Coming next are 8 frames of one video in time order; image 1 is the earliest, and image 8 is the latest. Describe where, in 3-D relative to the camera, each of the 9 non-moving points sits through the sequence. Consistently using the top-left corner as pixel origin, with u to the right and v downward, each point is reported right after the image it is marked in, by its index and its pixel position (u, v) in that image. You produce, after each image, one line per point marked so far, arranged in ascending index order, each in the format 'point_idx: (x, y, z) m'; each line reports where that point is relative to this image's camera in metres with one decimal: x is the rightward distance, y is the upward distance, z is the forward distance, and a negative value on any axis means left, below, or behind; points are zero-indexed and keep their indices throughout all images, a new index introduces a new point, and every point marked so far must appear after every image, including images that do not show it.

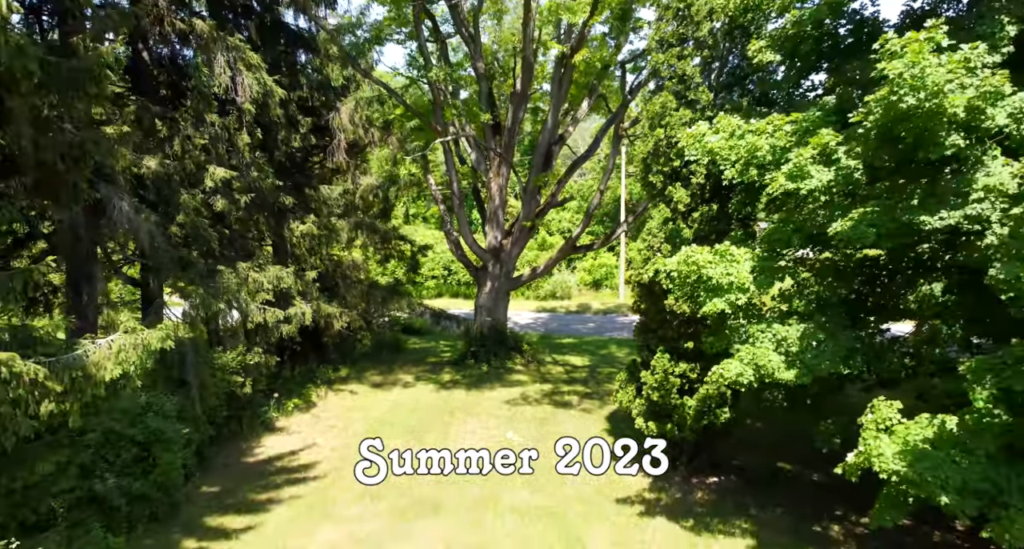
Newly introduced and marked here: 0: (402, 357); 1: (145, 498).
0: (-2.8, -2.1, +16.8) m
1: (-4.3, -2.6, +7.7) m
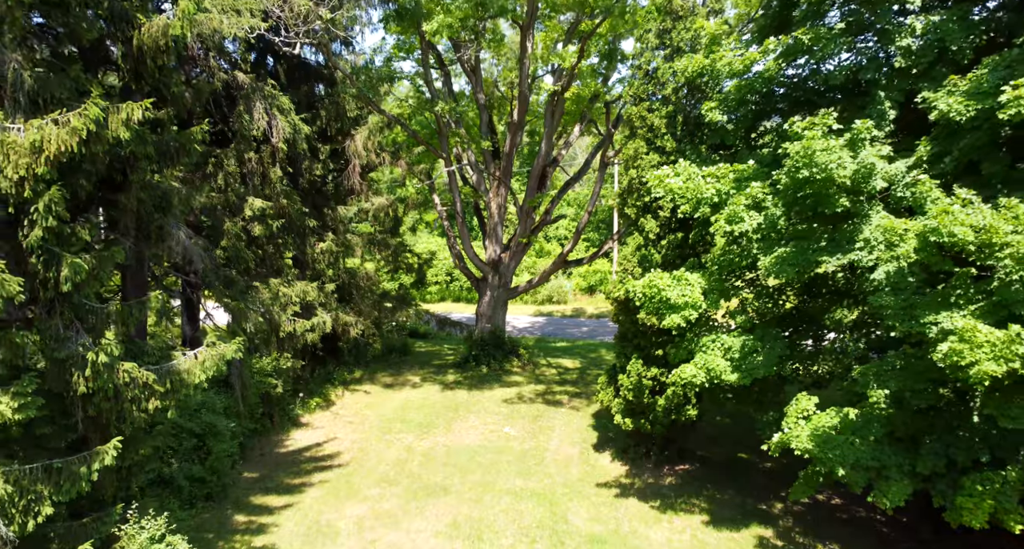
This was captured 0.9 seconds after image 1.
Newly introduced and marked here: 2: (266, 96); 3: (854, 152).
0: (-2.9, -2.3, +18.4) m
1: (-4.4, -2.9, +9.3) m
2: (-4.2, +3.0, +11.2) m
3: (+3.5, +1.3, +6.7) m
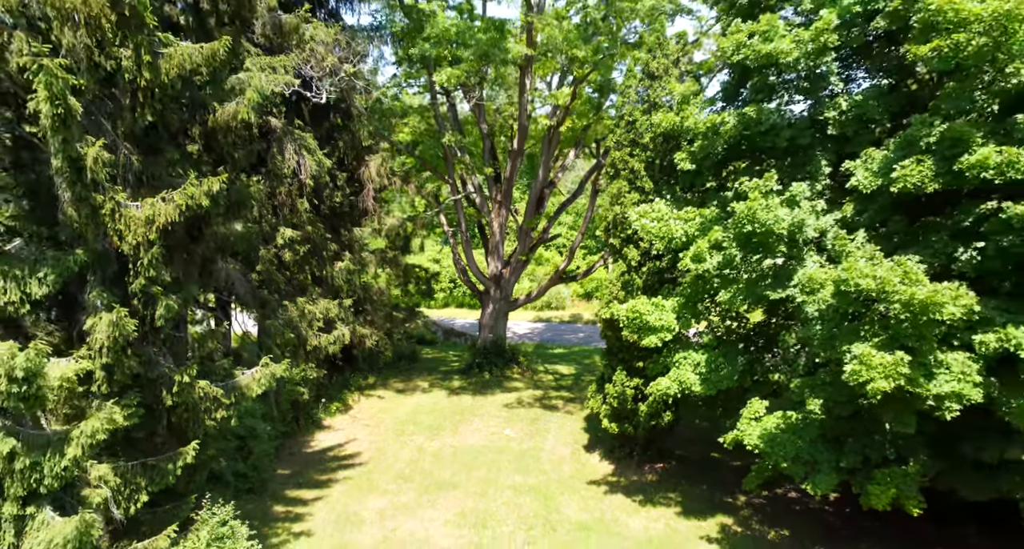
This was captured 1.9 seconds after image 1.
0: (-2.8, -2.7, +19.9) m
1: (-4.4, -3.3, +10.8) m
2: (-4.2, +2.6, +12.7) m
3: (+3.5, +0.9, +8.2) m
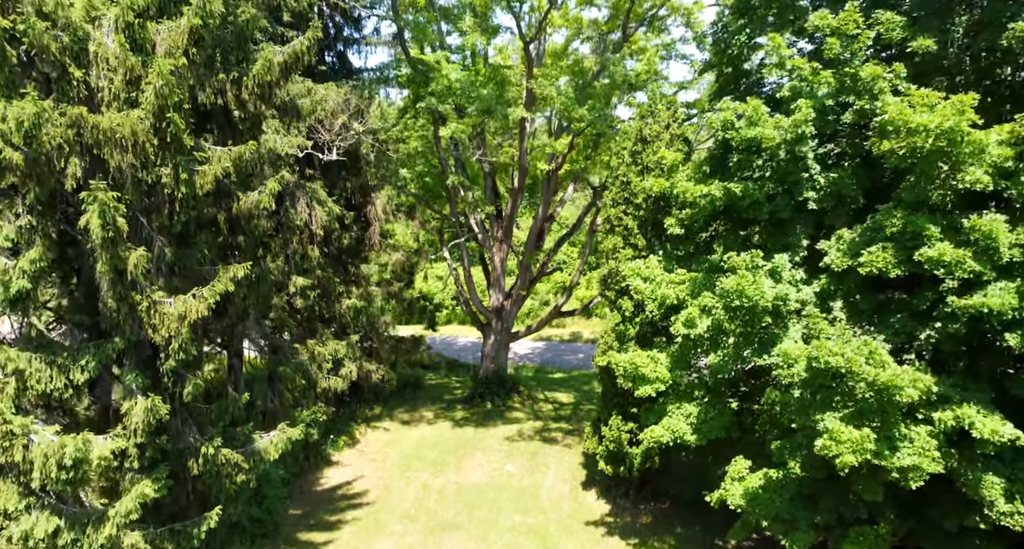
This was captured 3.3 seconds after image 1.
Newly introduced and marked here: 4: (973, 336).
0: (-2.8, -3.7, +20.5) m
1: (-4.4, -4.3, +11.4) m
2: (-4.2, +1.7, +13.3) m
3: (+3.5, 0.0, +8.8) m
4: (+5.2, -0.7, +7.4) m
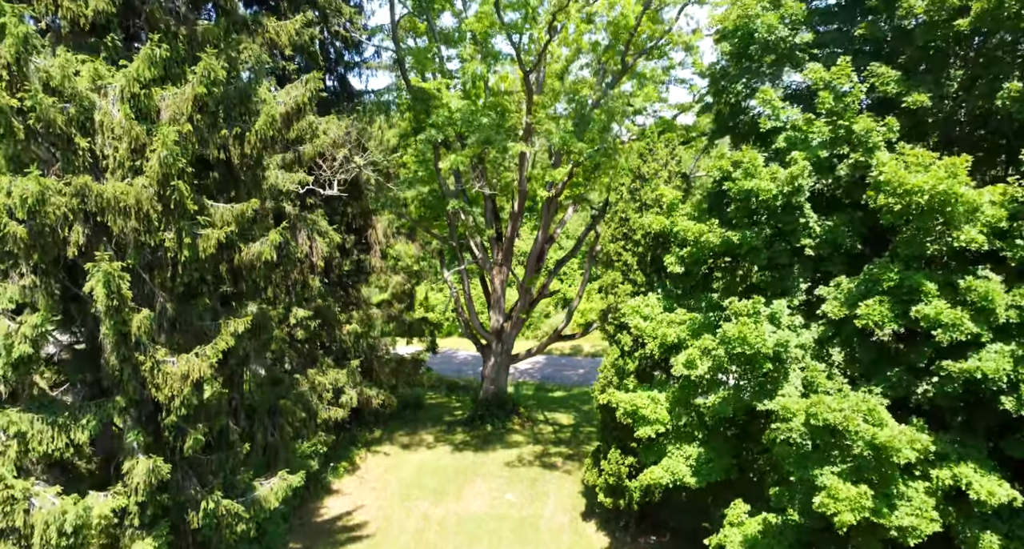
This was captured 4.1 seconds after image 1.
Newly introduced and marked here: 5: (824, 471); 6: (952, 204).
0: (-2.8, -4.4, +20.5) m
1: (-4.4, -4.9, +11.5) m
2: (-4.2, +1.0, +13.4) m
3: (+3.5, -0.7, +8.9) m
4: (+5.2, -1.4, +7.4) m
5: (+3.6, -2.2, +7.5) m
6: (+4.7, +0.8, +7.1) m
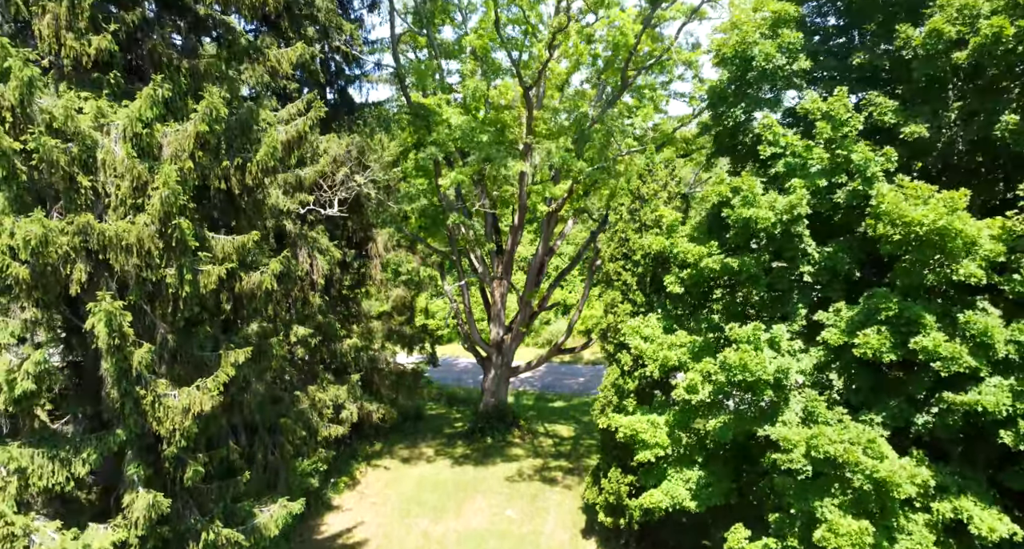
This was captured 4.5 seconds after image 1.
0: (-2.8, -4.8, +20.6) m
1: (-4.4, -5.3, +11.5) m
2: (-4.2, +0.6, +13.4) m
3: (+3.5, -1.0, +8.9) m
4: (+5.2, -1.7, +7.5) m
5: (+3.6, -2.6, +7.6) m
6: (+4.8, +0.4, +7.1) m
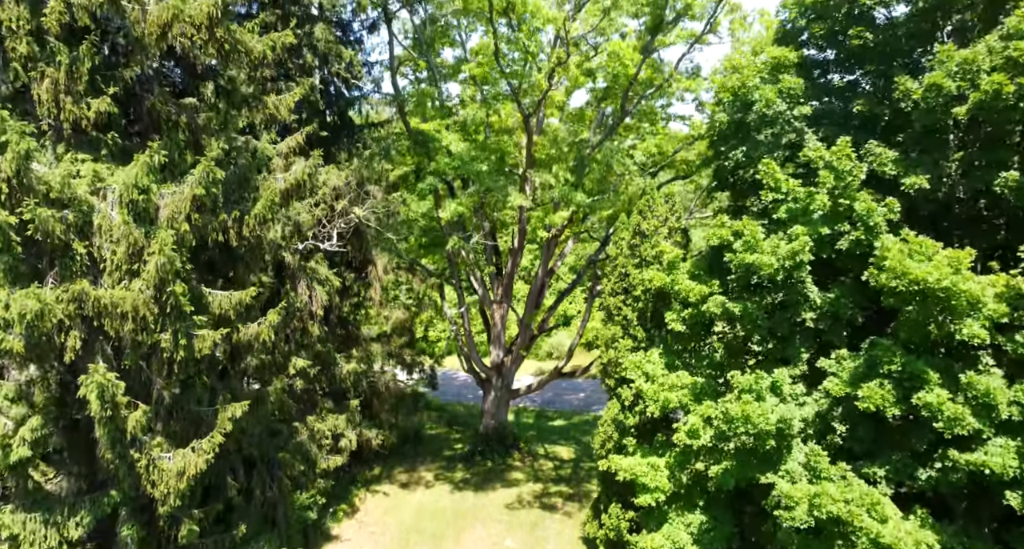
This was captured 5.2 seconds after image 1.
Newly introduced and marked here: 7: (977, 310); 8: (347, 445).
0: (-2.8, -5.5, +20.5) m
1: (-4.4, -5.9, +11.4) m
2: (-4.2, 0.0, +13.4) m
3: (+3.5, -1.7, +8.8) m
4: (+5.2, -2.3, +7.4) m
5: (+3.6, -3.2, +7.5) m
6: (+4.7, -0.2, +7.1) m
7: (+5.0, -0.4, +7.1) m
8: (-3.8, -4.0, +15.3) m
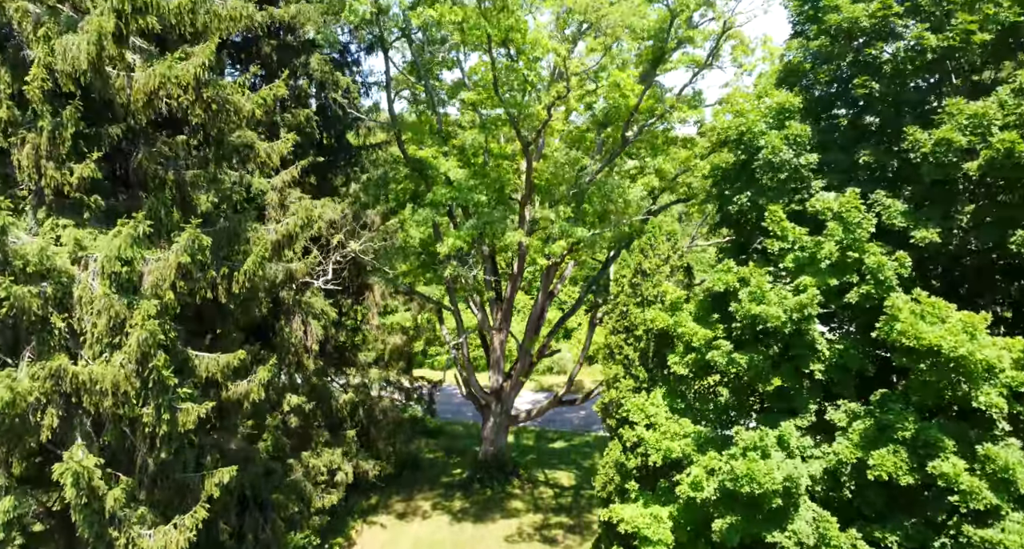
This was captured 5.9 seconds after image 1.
0: (-2.8, -6.3, +20.2) m
1: (-4.4, -6.6, +11.1) m
2: (-4.2, -0.7, +13.1) m
3: (+3.5, -2.3, +8.5) m
4: (+5.2, -3.0, +7.1) m
5: (+3.5, -3.9, +7.2) m
6: (+4.7, -0.9, +6.8) m
7: (+5.0, -1.0, +6.9) m
8: (-3.9, -4.7, +15.1) m
